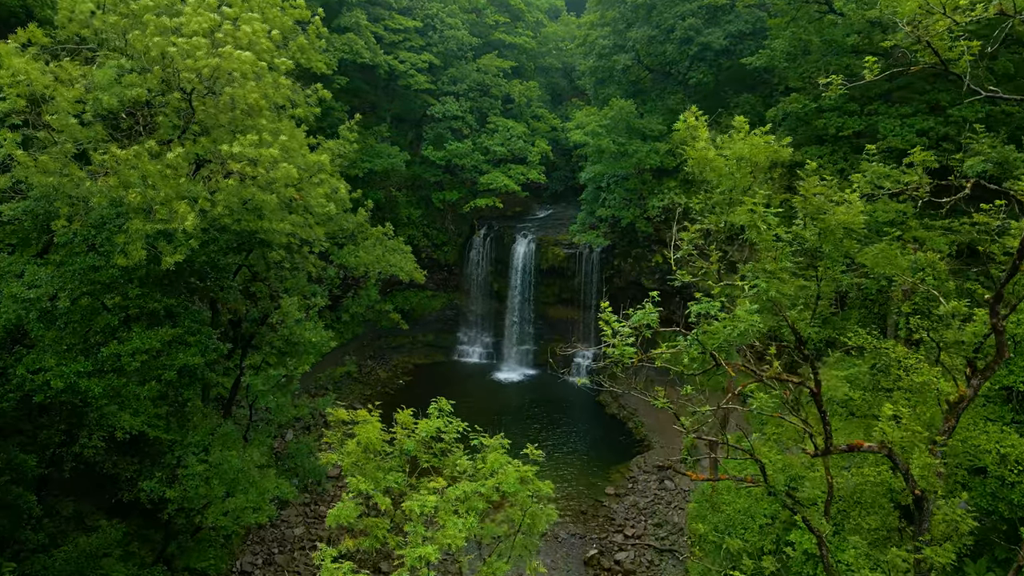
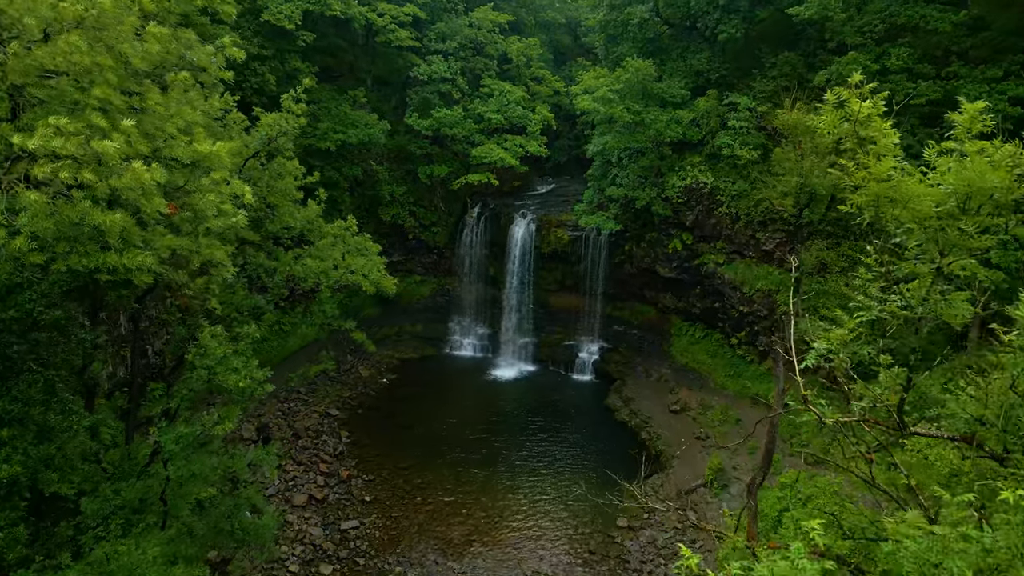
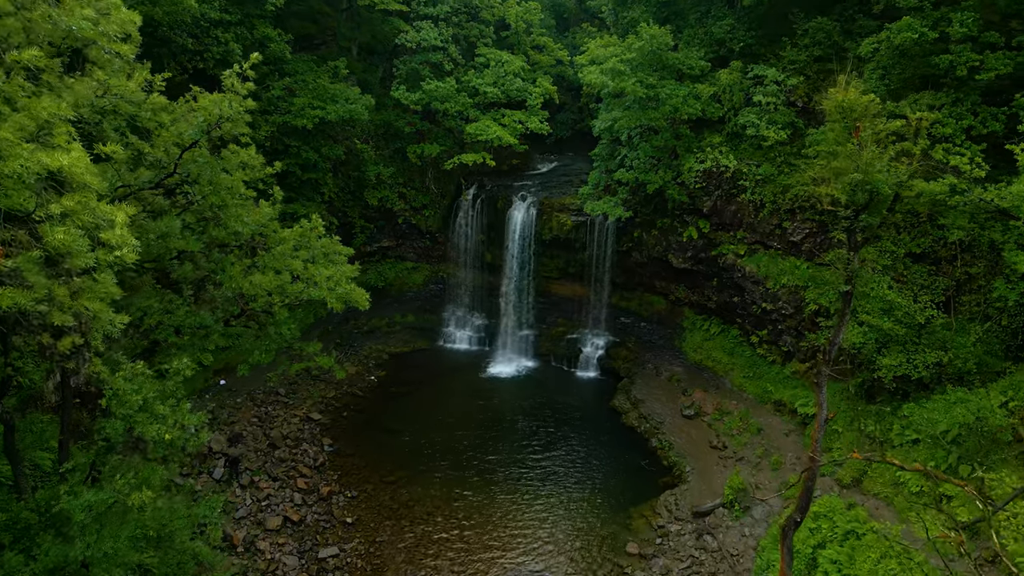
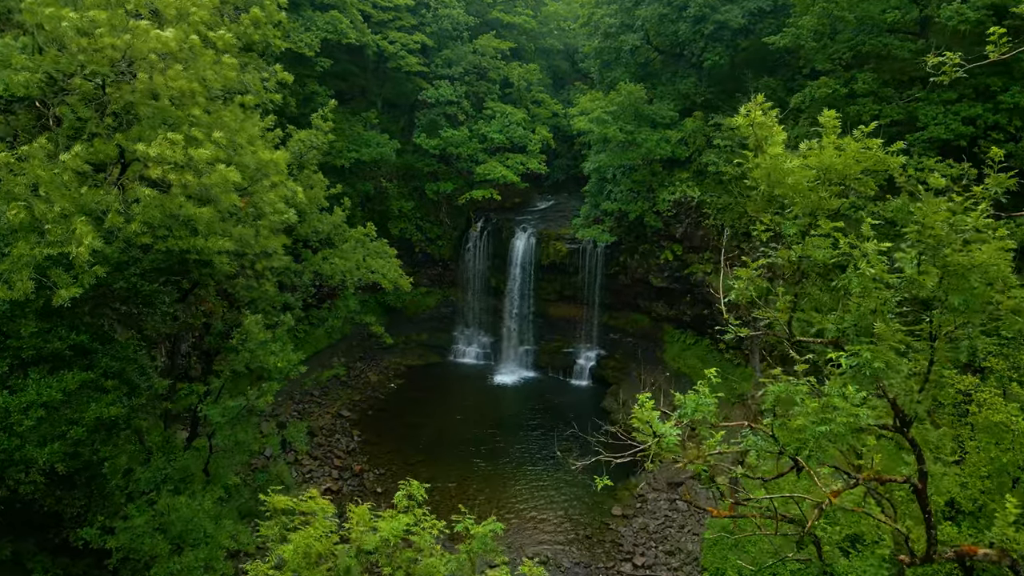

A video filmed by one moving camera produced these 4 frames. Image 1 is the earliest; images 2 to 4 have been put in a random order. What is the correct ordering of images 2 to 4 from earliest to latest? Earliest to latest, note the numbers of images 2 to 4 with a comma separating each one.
4, 2, 3
